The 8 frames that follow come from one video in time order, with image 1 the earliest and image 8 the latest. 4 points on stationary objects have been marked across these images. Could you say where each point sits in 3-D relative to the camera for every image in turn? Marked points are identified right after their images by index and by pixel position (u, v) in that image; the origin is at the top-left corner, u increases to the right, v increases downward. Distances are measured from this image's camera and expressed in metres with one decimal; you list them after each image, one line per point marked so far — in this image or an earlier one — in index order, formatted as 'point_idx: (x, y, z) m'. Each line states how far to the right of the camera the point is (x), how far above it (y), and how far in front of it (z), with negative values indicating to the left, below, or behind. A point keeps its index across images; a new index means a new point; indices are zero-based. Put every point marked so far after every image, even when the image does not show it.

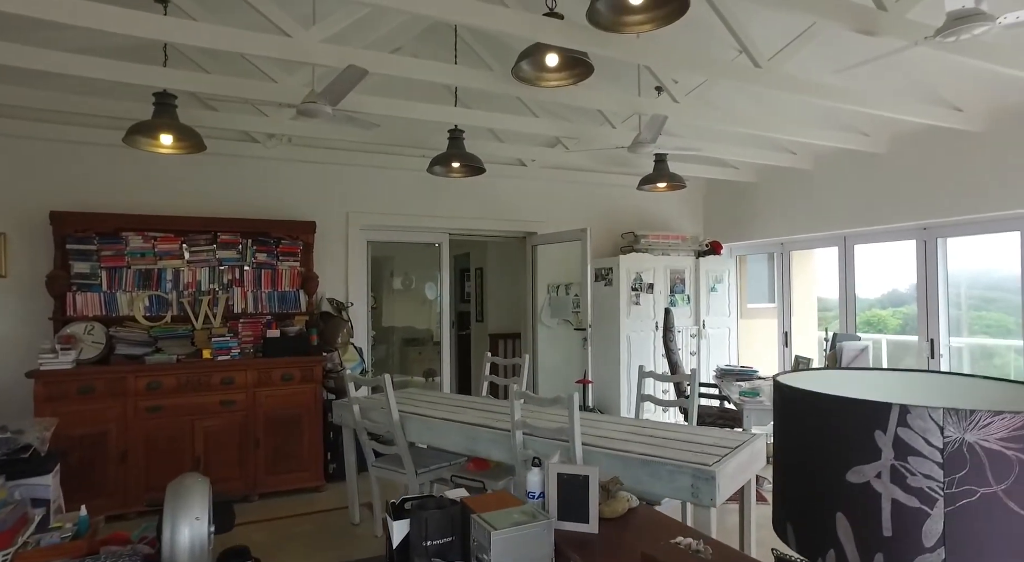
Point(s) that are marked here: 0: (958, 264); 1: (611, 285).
0: (+3.5, +0.1, +5.1) m
1: (+0.9, 0.0, +6.0) m
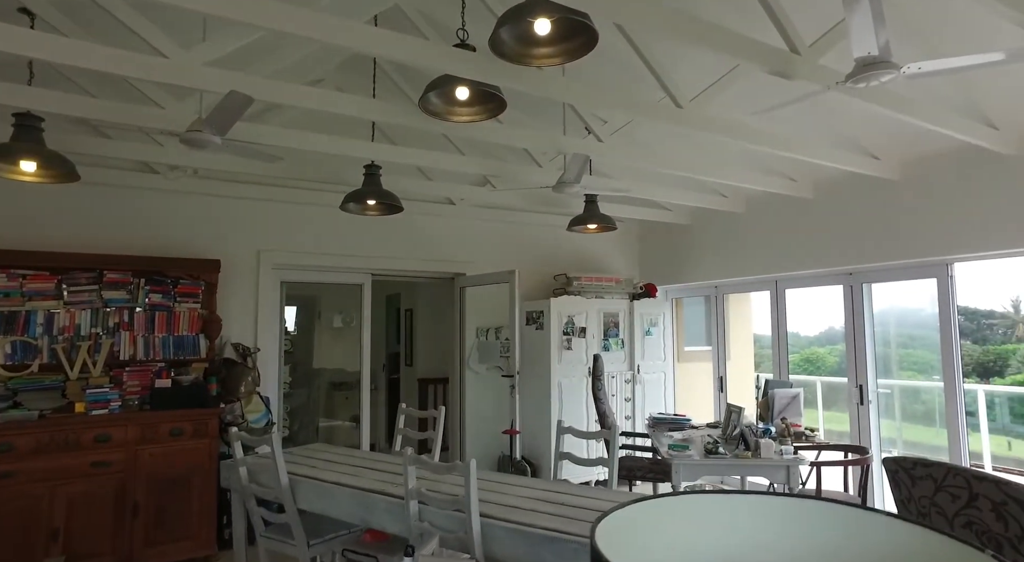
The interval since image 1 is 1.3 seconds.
0: (+2.9, -0.2, +5.1) m
1: (+0.3, -0.4, +5.8) m
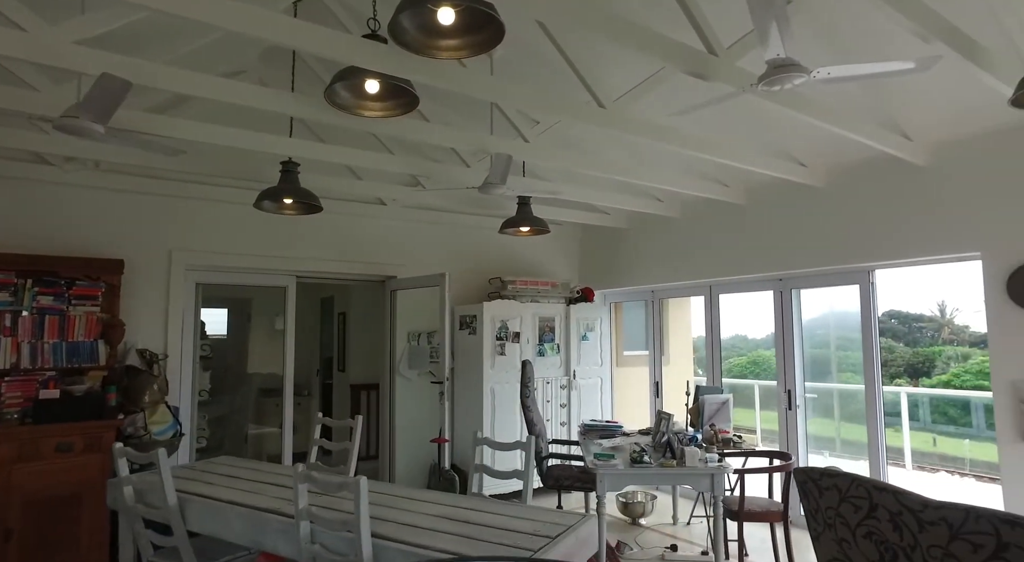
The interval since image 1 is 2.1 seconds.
0: (+2.4, -0.3, +5.1) m
1: (-0.3, -0.5, +5.6) m
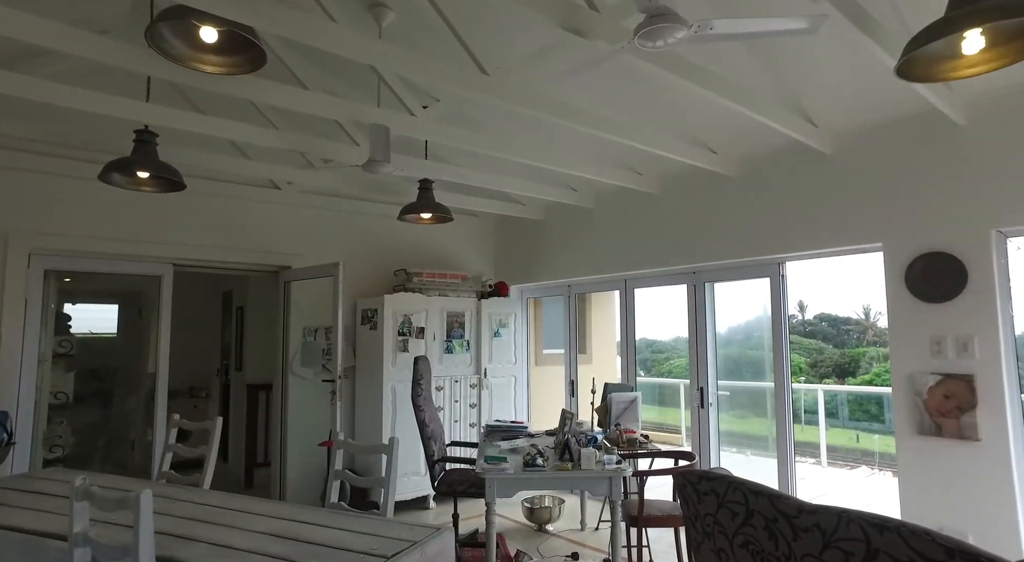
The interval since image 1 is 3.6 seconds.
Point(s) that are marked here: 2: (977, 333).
0: (+1.6, -0.2, +5.0) m
1: (-1.1, -0.4, +5.3) m
2: (+2.6, -0.3, +3.6) m
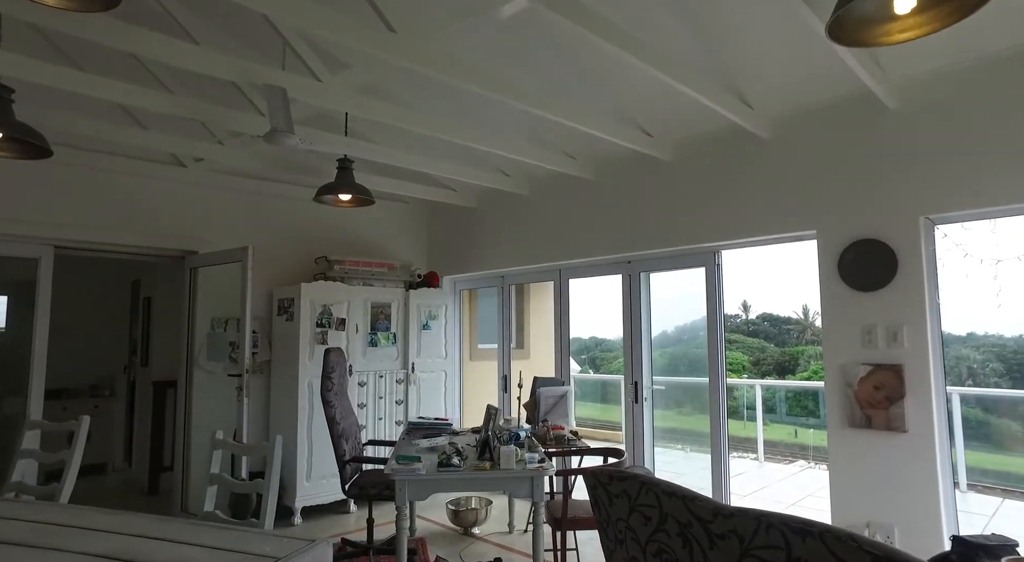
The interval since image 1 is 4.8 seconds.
0: (+1.1, -0.2, +4.8) m
1: (-1.7, -0.3, +4.9) m
2: (+2.1, -0.2, +3.5) m
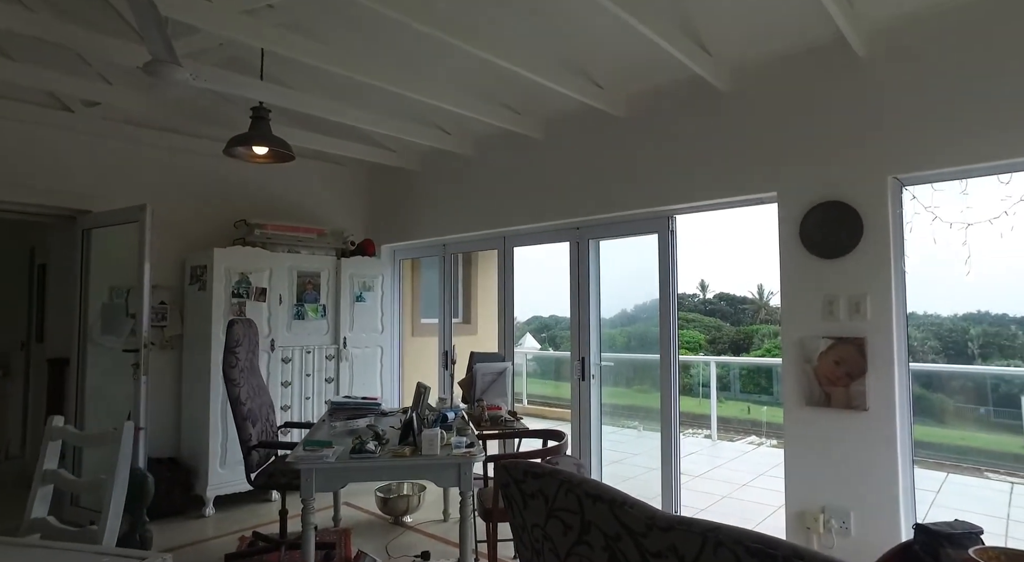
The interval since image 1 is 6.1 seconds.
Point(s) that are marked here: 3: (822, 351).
0: (+0.7, +0.1, +4.5) m
1: (-2.1, -0.1, +4.4) m
2: (+1.8, -0.1, +3.2) m
3: (+1.6, -0.4, +3.3) m
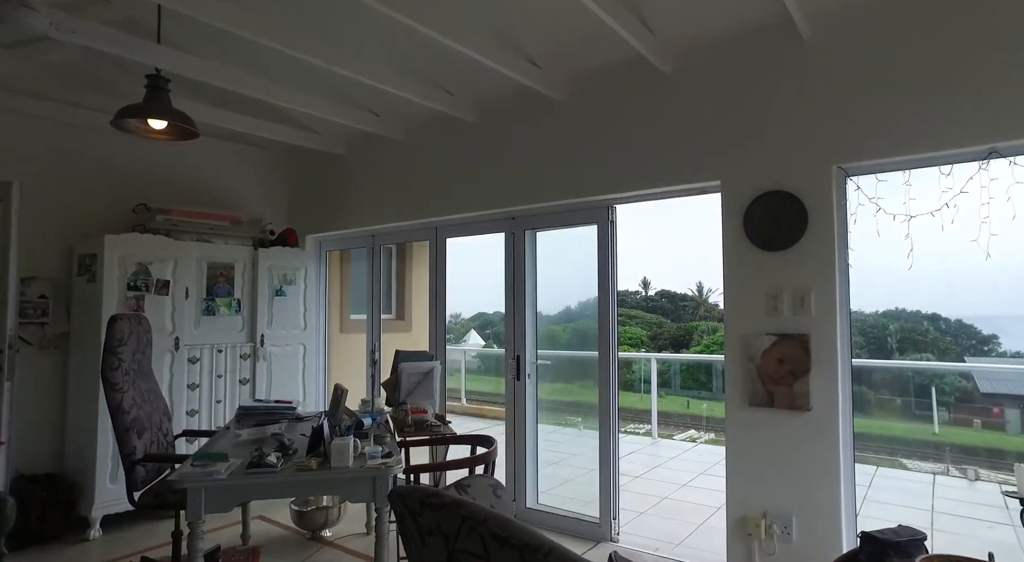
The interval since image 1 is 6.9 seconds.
0: (+0.2, +0.1, +4.2) m
1: (-2.5, 0.0, +3.9) m
2: (+1.4, 0.0, +3.1) m
3: (+1.2, -0.3, +3.2) m
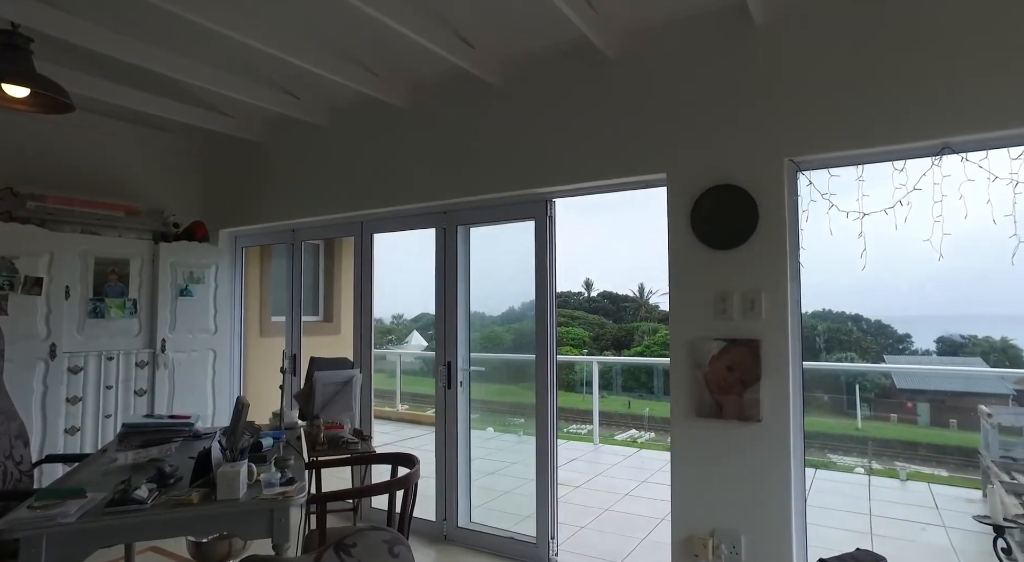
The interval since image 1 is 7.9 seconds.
0: (-0.2, +0.1, +3.9) m
1: (-2.9, 0.0, +3.3) m
2: (+1.1, 0.0, +2.8) m
3: (+0.9, -0.3, +2.9) m
